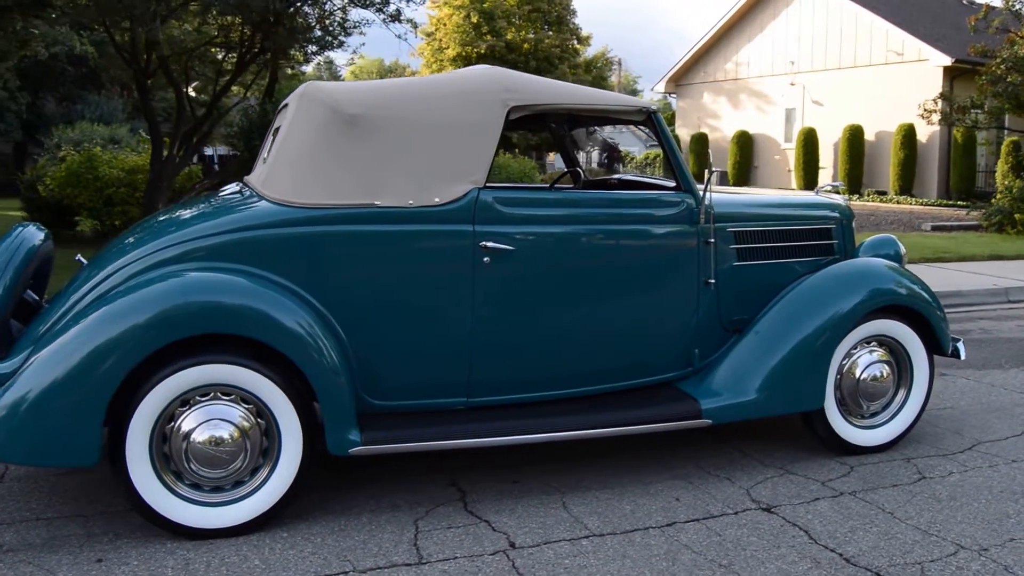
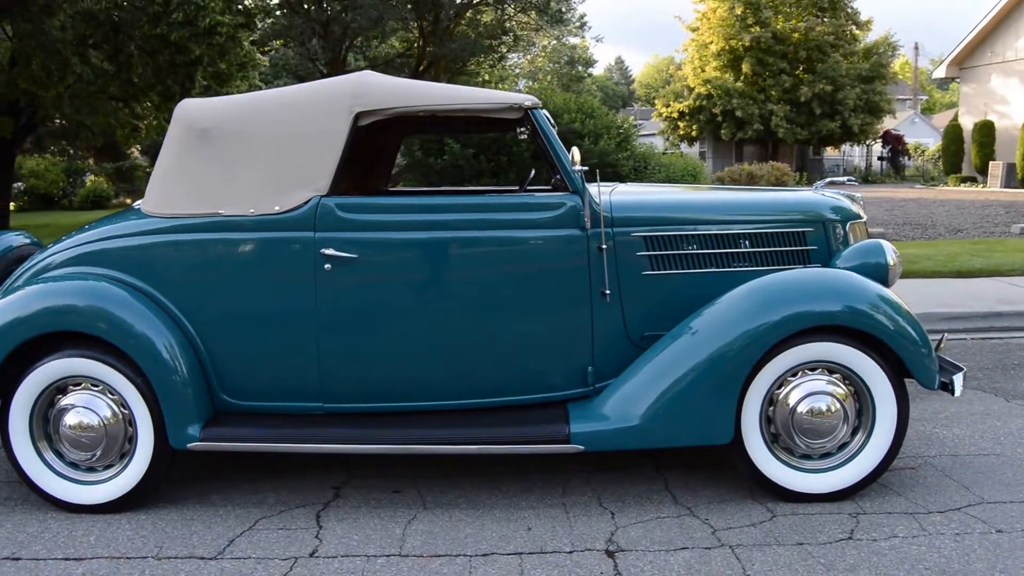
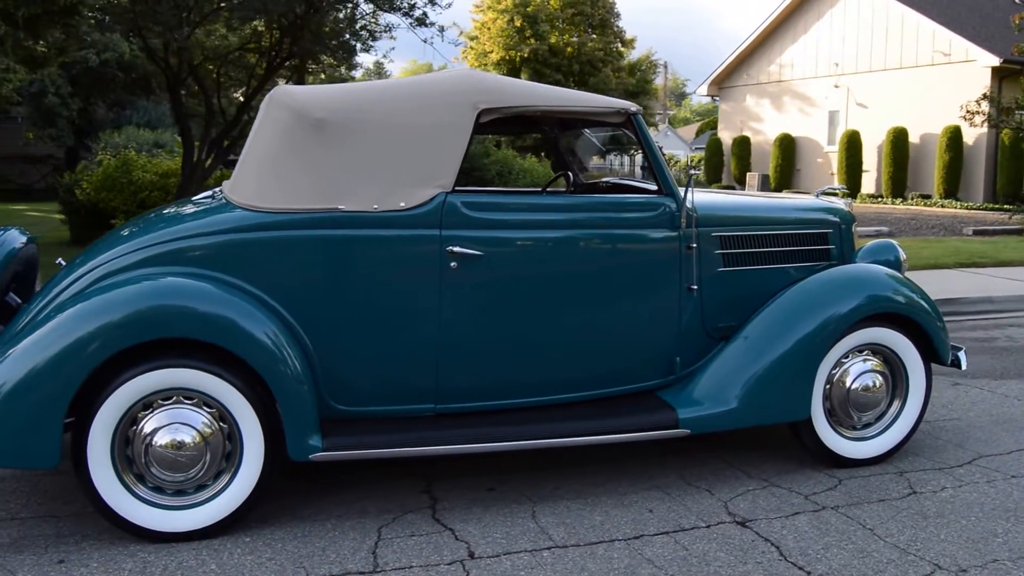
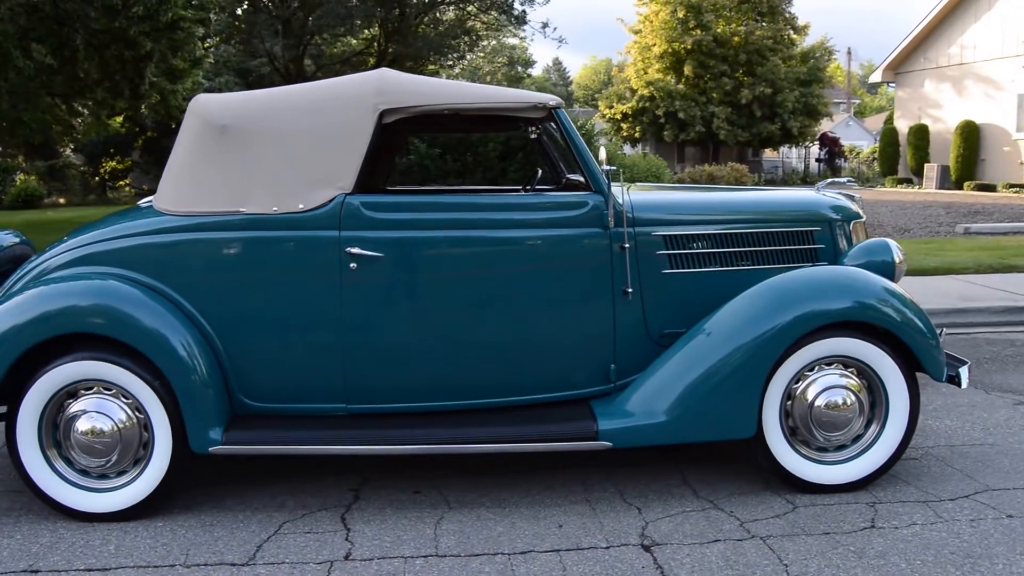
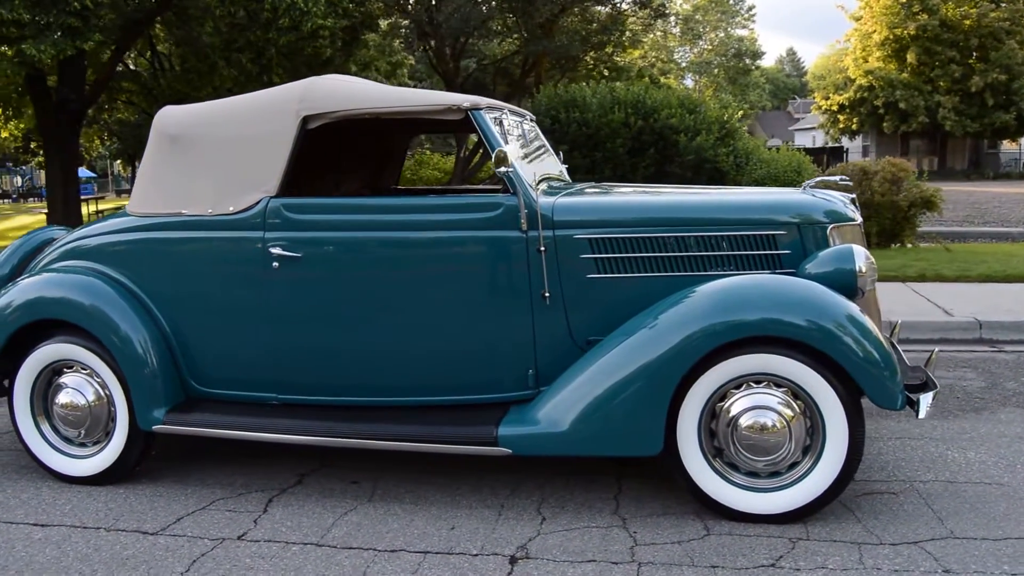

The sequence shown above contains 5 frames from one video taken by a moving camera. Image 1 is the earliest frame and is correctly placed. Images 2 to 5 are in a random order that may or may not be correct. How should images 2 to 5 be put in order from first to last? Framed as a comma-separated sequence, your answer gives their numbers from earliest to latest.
3, 4, 2, 5
